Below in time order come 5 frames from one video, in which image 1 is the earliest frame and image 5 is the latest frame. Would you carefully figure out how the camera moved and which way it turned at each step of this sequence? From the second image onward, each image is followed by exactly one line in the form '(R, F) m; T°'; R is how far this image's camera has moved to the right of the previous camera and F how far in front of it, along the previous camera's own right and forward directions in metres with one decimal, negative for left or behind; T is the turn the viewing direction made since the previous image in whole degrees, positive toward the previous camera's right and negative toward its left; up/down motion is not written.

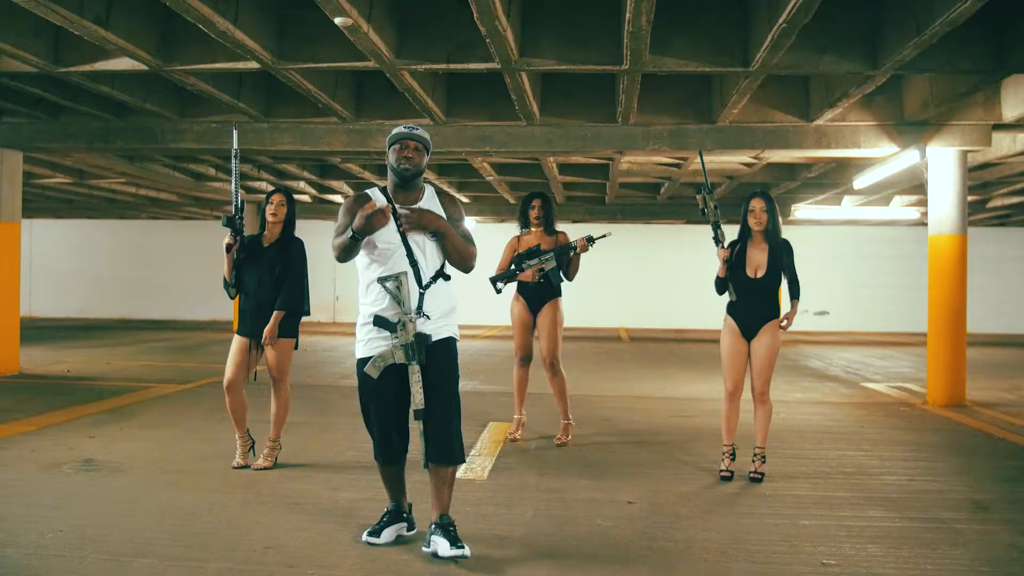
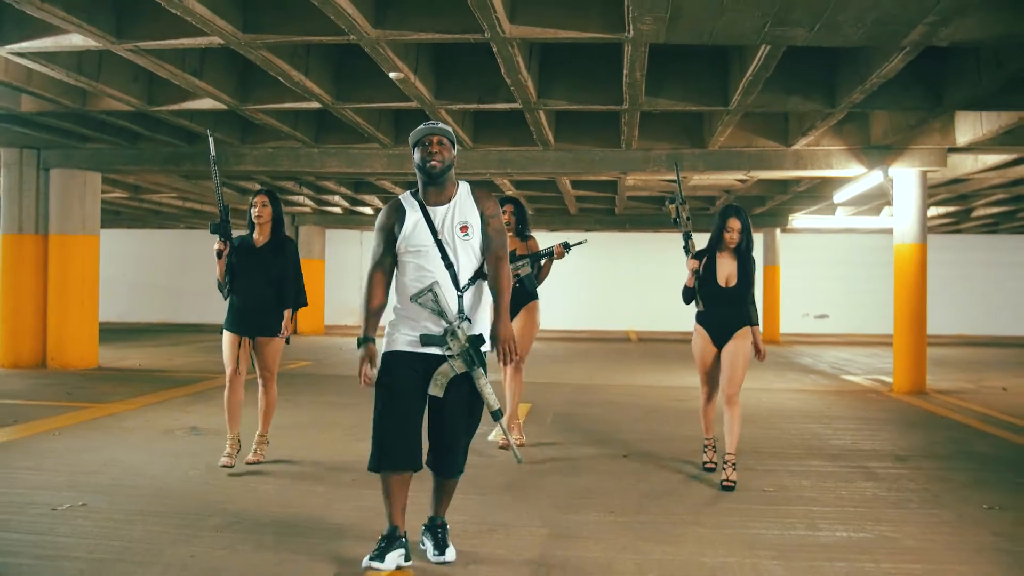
(-0.1, -1.2) m; -1°
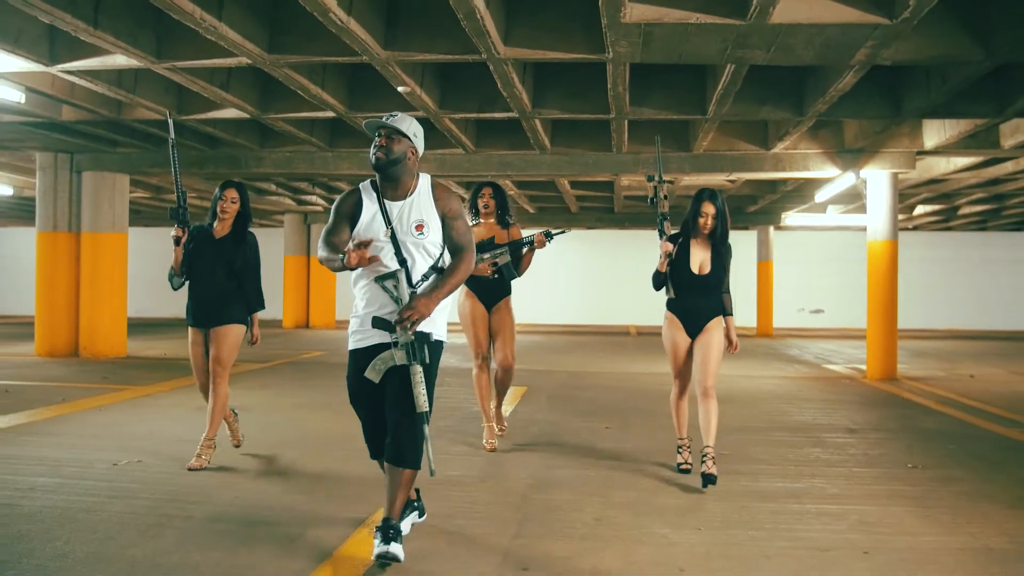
(+0.1, -0.7) m; -1°
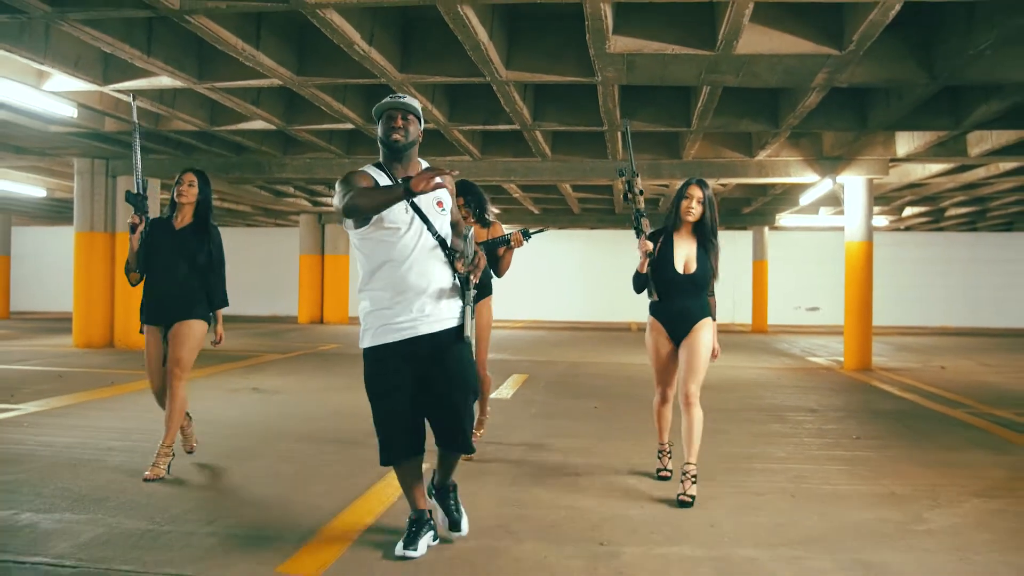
(+0.1, -0.8) m; -1°
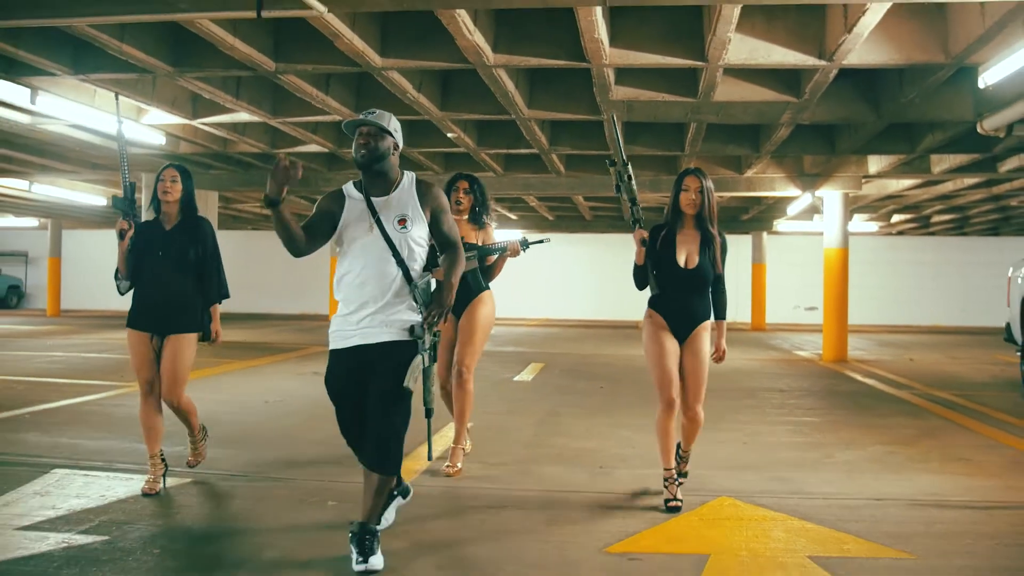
(-0.1, -1.5) m; -1°
